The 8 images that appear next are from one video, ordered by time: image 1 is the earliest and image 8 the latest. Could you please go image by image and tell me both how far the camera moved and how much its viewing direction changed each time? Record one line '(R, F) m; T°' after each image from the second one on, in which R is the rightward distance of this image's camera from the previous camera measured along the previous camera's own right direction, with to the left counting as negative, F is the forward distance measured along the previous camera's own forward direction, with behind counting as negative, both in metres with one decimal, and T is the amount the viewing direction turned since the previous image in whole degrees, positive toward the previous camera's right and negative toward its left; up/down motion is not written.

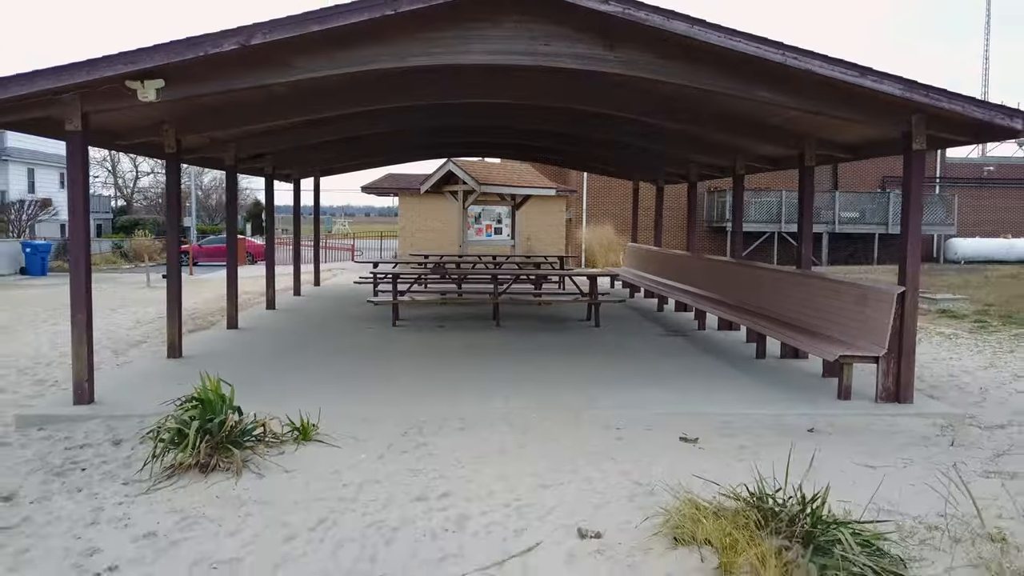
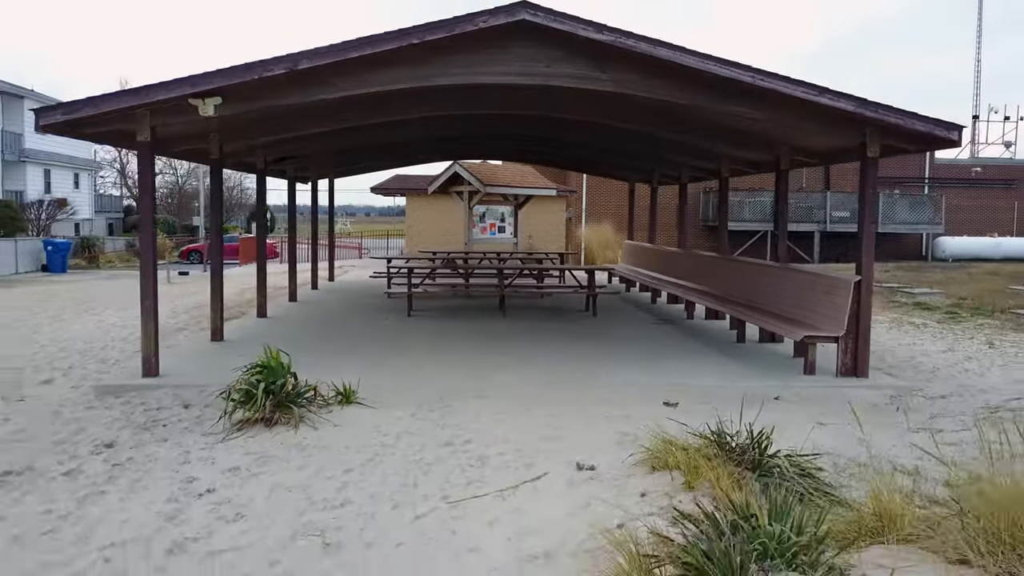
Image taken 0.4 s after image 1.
(0.0, -0.8) m; 0°
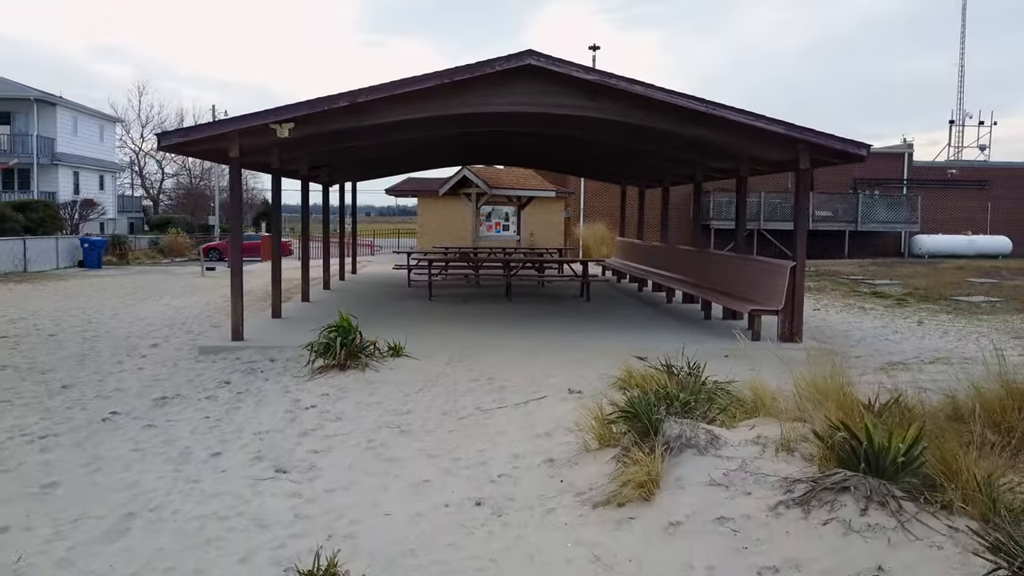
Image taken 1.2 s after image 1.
(0.0, -1.5) m; 0°
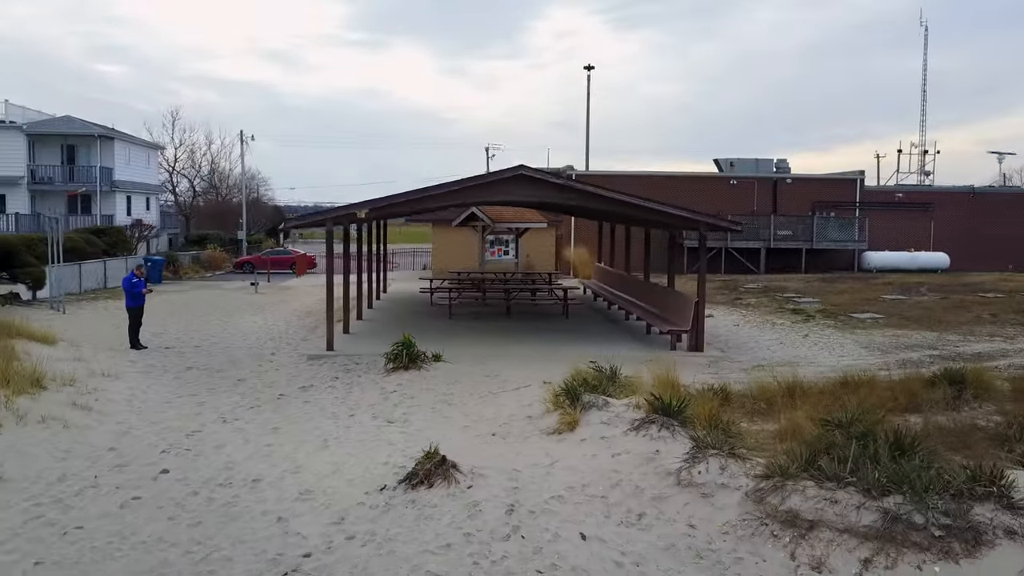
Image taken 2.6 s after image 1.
(0.0, -3.7) m; 0°
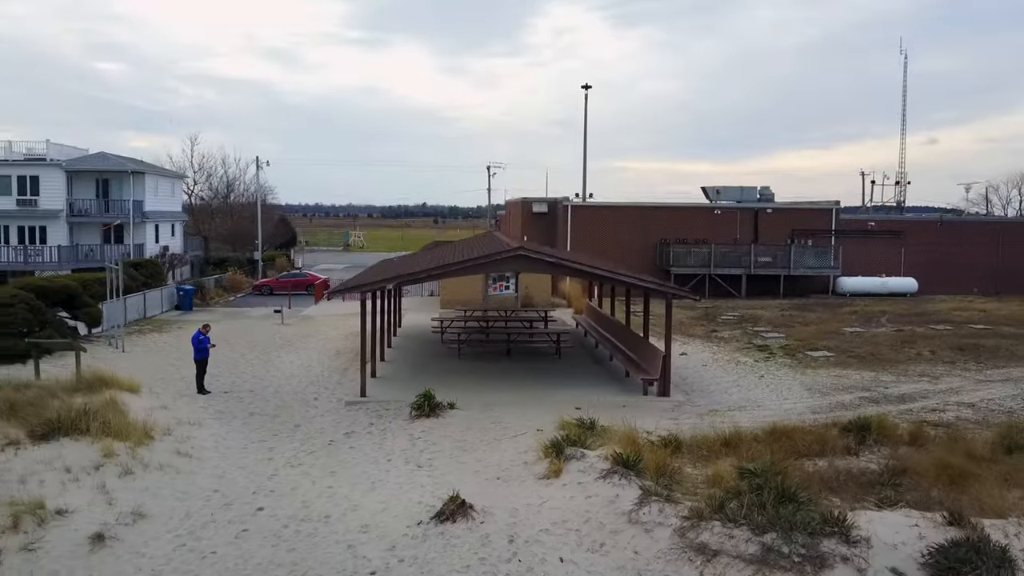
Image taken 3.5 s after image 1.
(0.0, -2.4) m; 0°
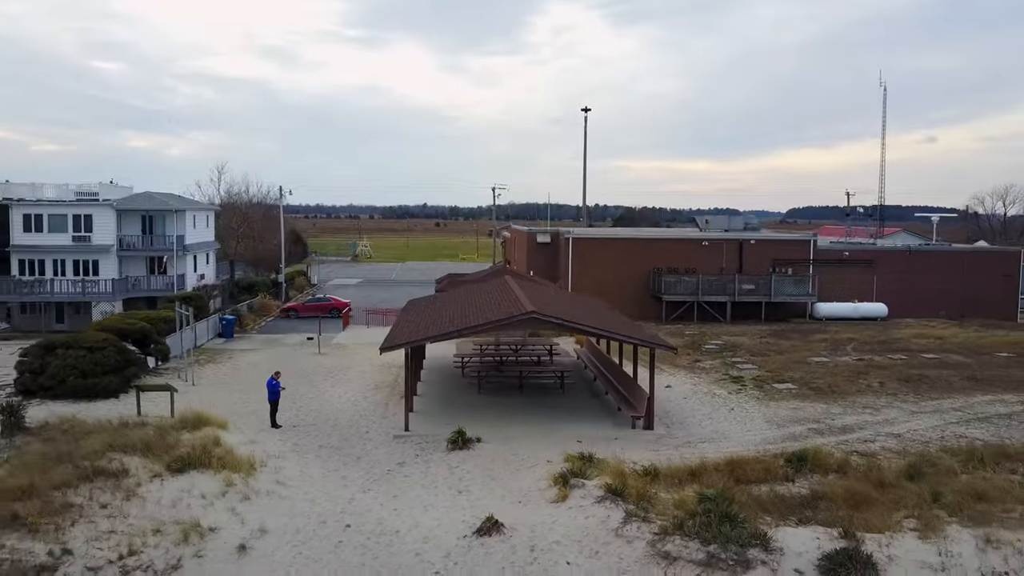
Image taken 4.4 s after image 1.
(-0.2, -3.2) m; 0°
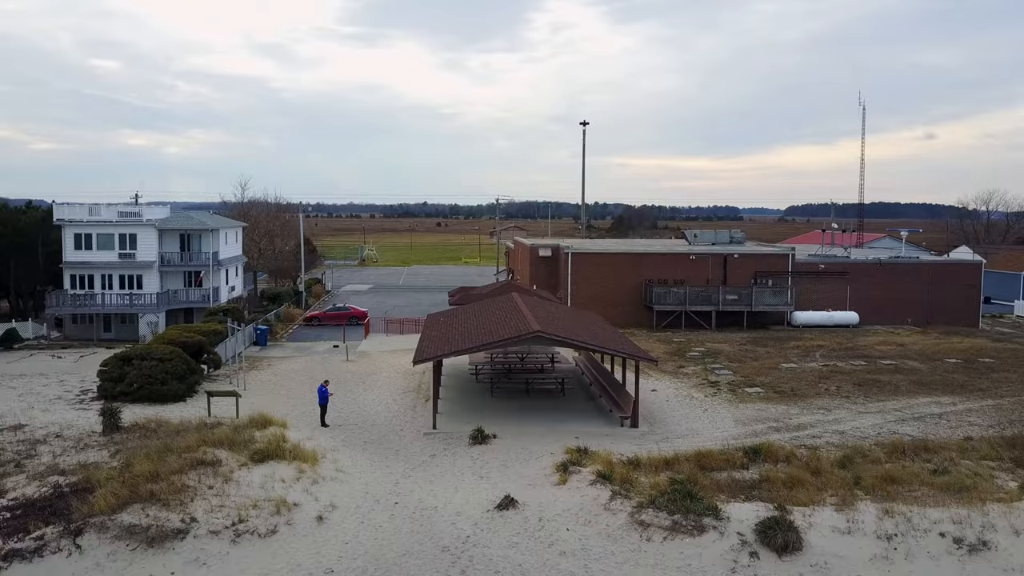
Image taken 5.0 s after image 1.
(-0.1, -3.4) m; 0°
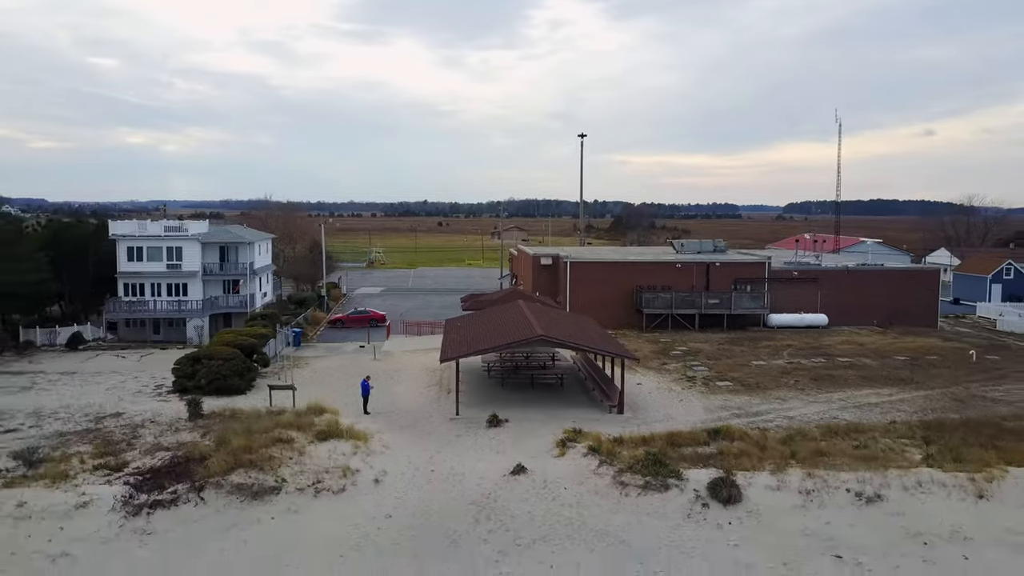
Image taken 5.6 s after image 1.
(-0.2, -4.4) m; 0°
